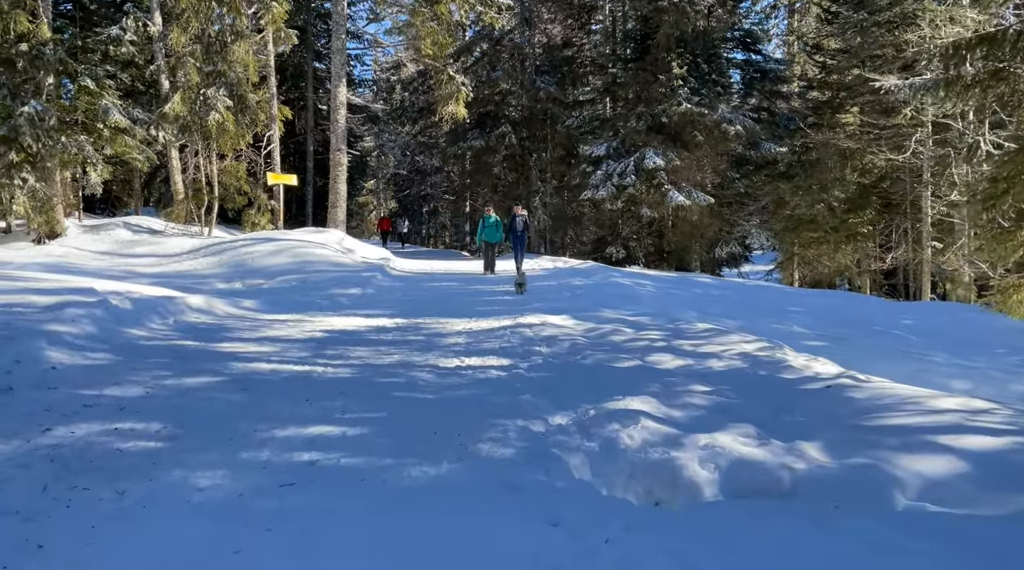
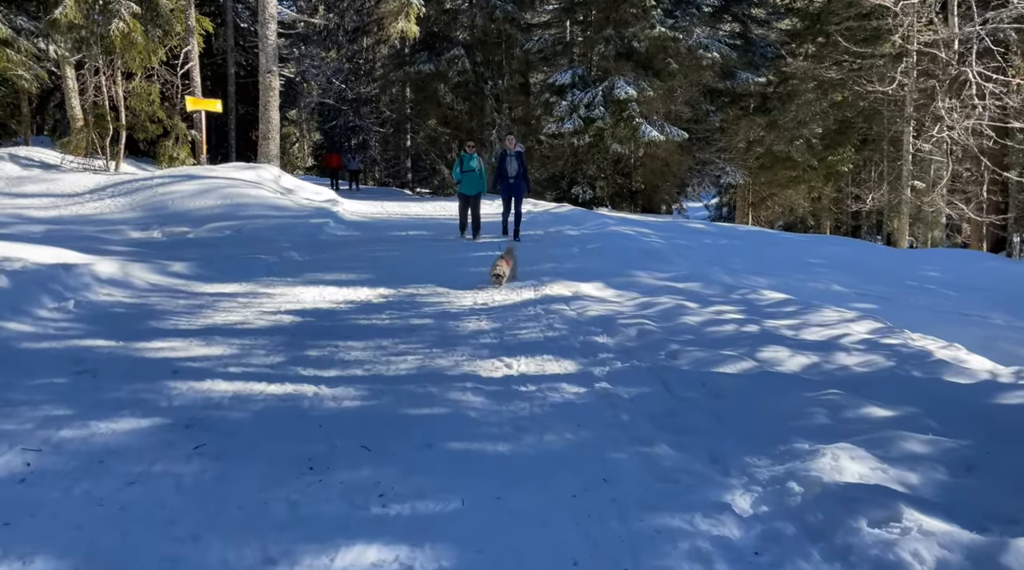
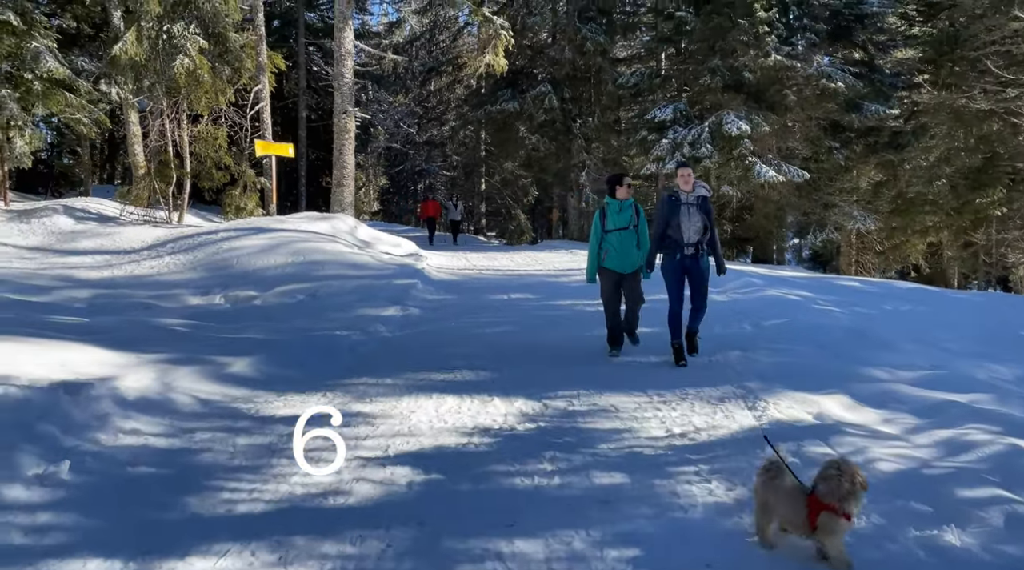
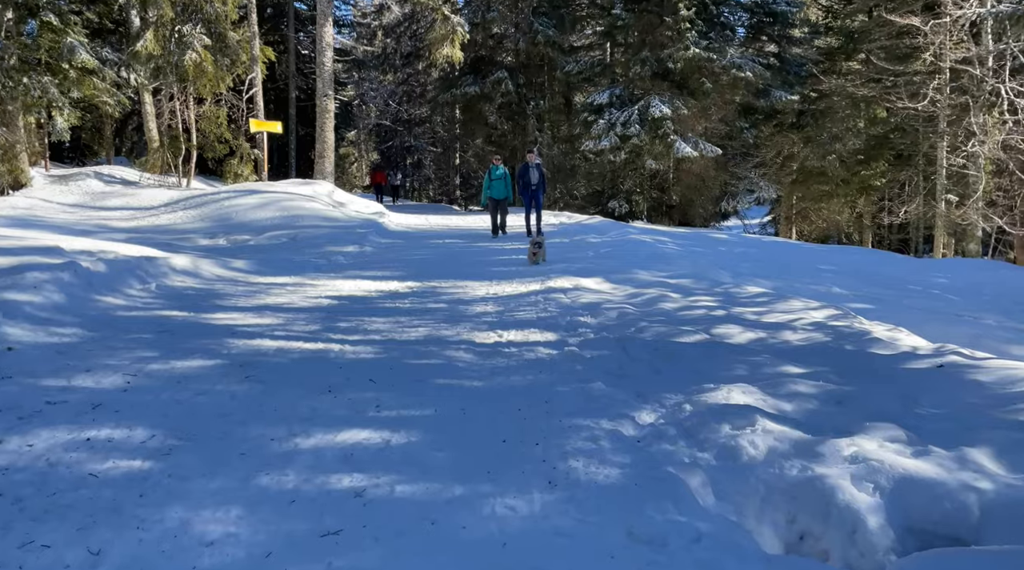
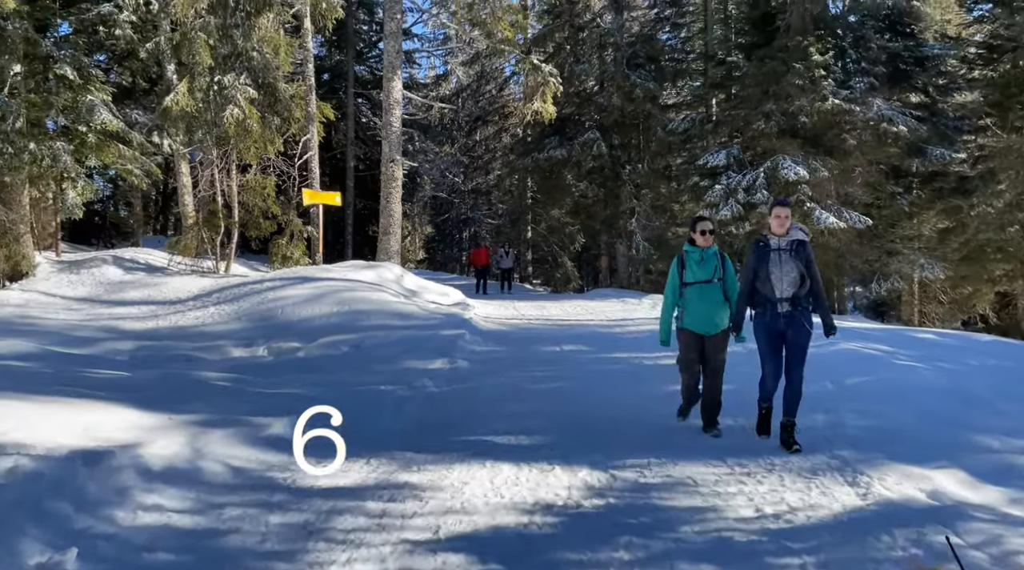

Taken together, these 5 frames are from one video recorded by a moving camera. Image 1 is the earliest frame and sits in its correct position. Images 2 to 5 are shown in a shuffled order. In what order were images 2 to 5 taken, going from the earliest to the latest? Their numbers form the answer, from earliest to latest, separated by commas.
4, 2, 3, 5
